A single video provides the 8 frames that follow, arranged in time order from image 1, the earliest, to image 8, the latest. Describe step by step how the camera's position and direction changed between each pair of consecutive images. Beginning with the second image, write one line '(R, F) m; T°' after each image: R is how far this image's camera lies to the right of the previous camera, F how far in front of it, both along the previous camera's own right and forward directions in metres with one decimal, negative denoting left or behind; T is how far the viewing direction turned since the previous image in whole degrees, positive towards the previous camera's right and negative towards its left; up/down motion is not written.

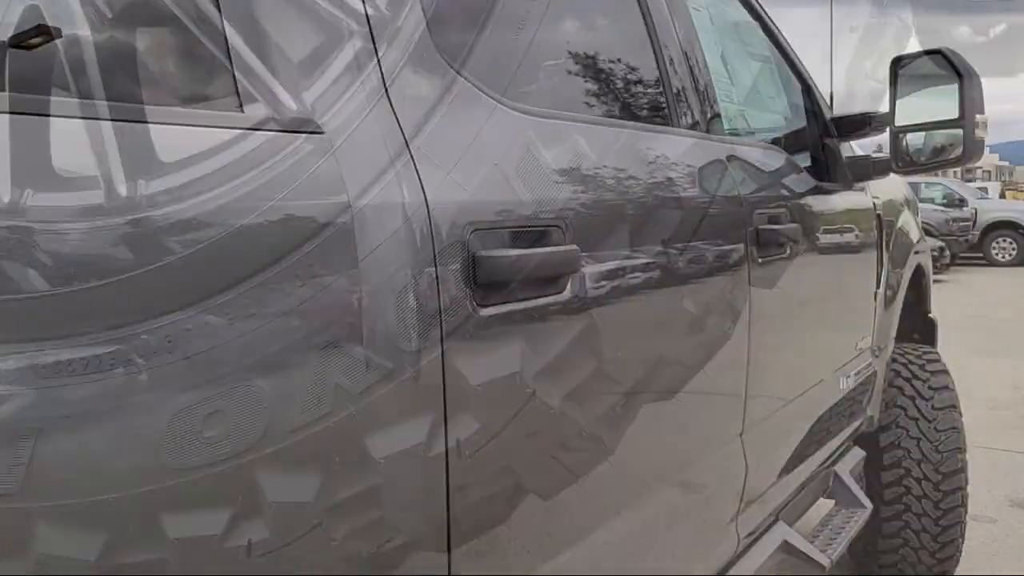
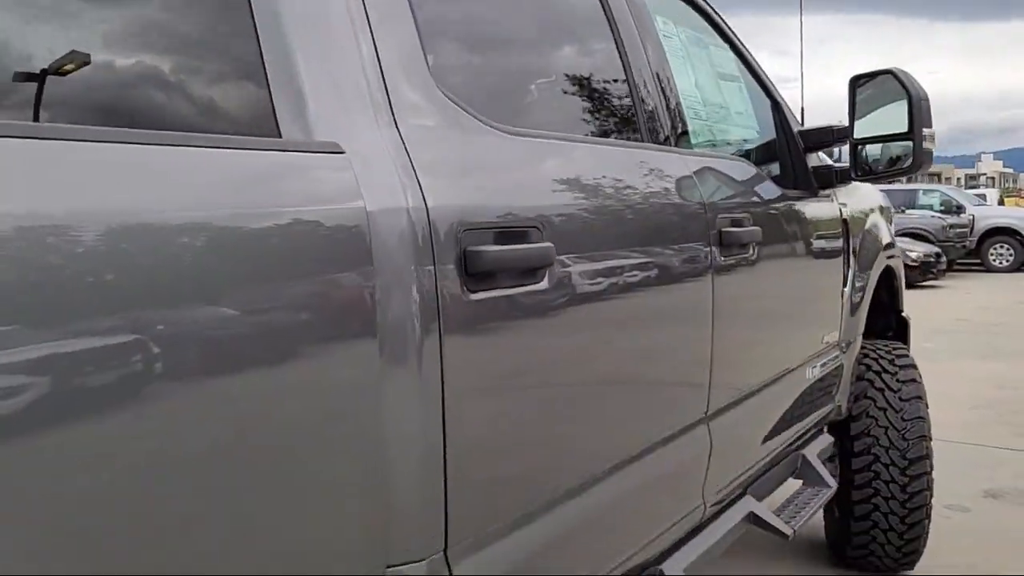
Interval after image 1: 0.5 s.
(0.0, -0.2) m; 0°
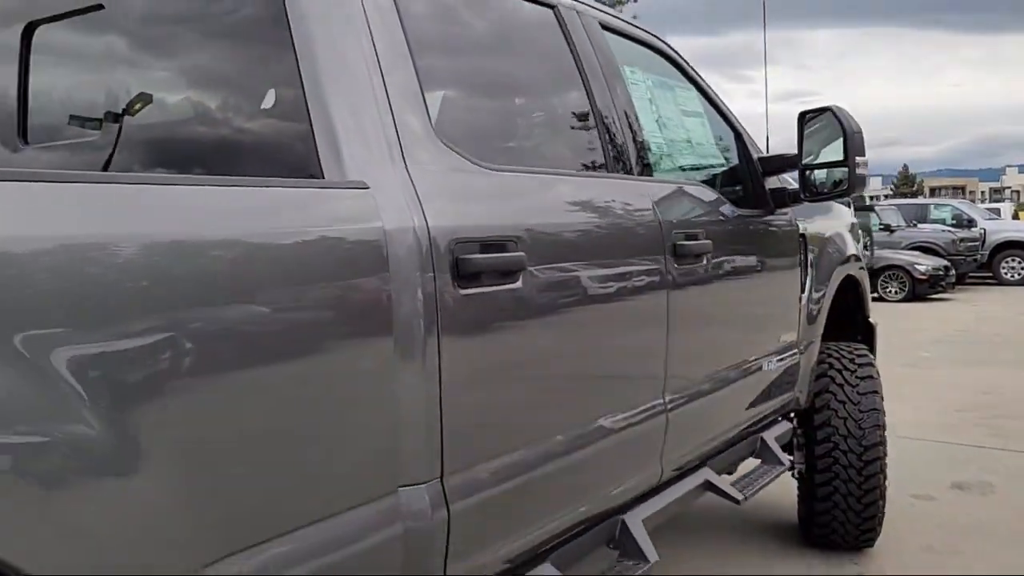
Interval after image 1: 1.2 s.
(+0.1, -0.4) m; -1°
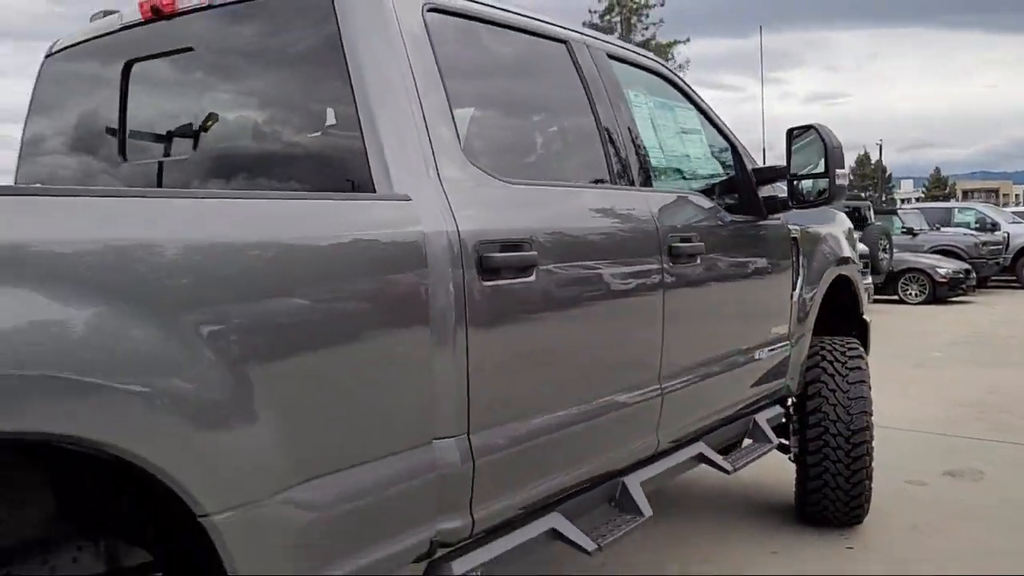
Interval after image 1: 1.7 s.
(0.0, -0.3) m; -2°
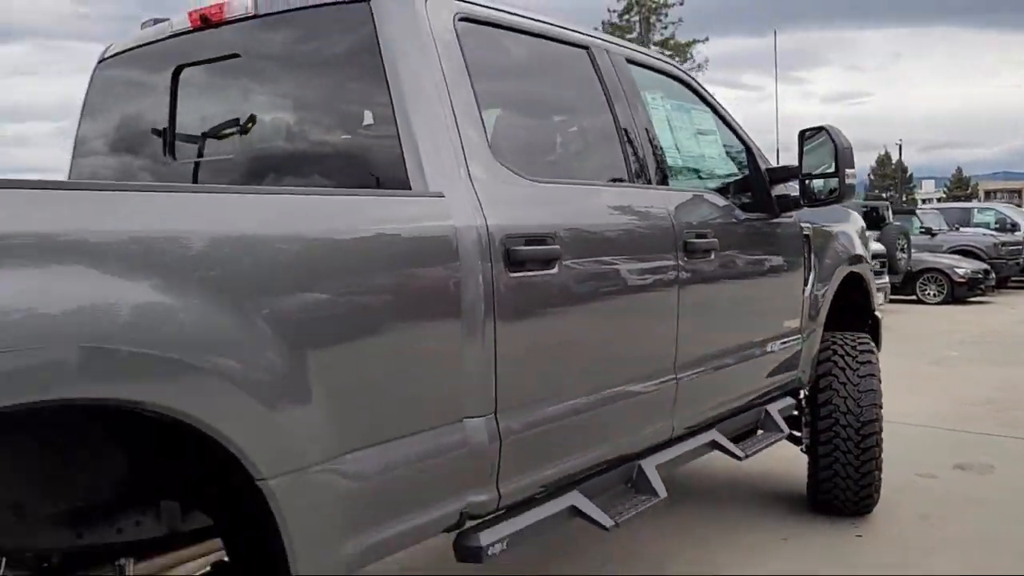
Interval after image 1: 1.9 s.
(0.0, -0.1) m; -1°
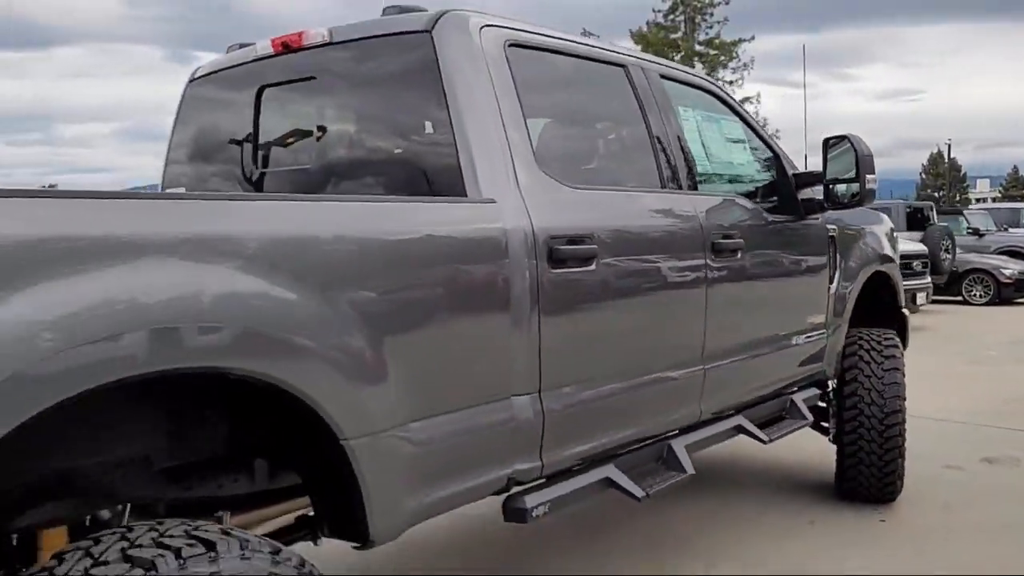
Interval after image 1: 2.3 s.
(0.0, -0.3) m; -3°
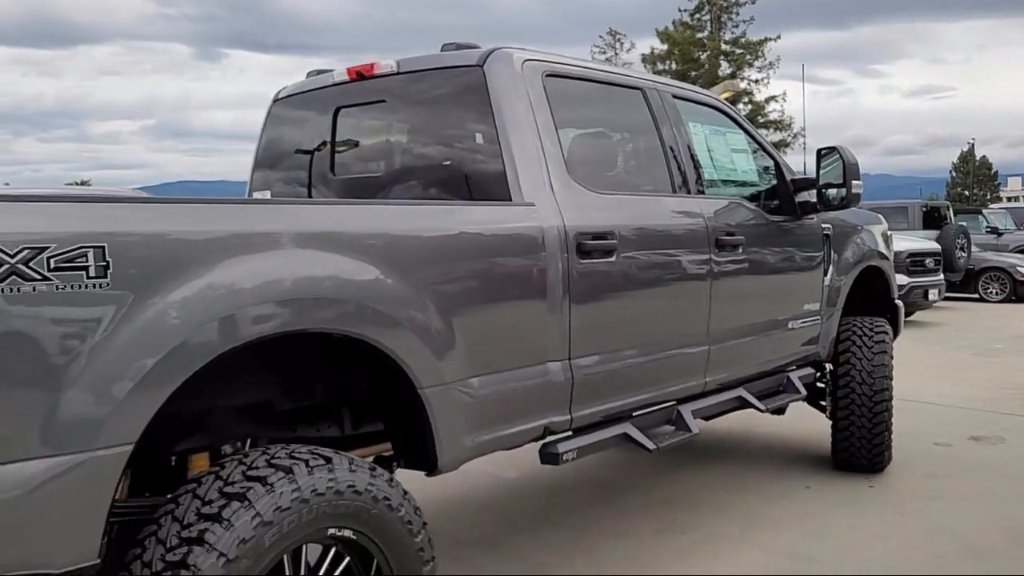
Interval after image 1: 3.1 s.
(0.0, -0.5) m; -2°
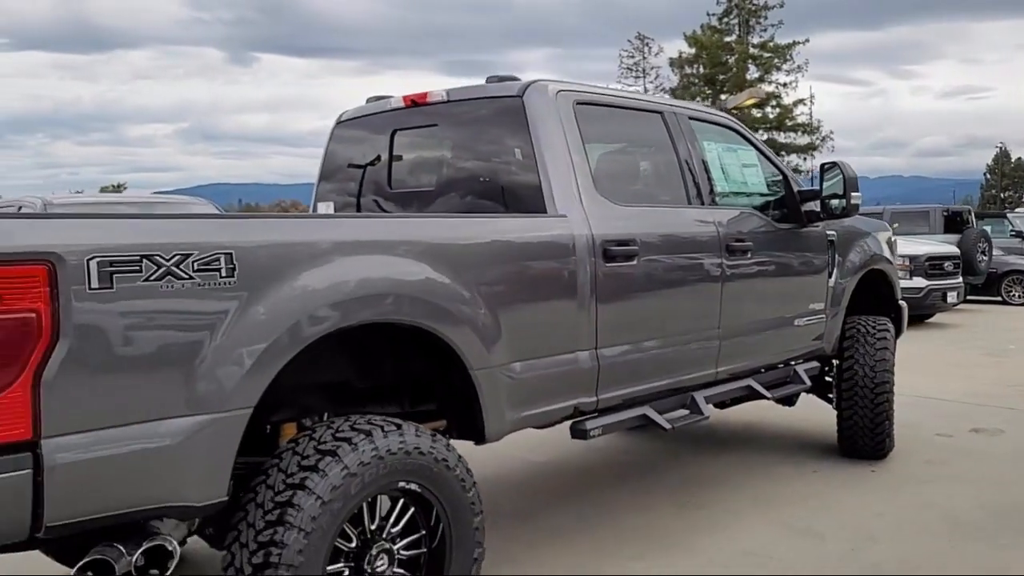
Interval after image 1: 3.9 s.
(0.0, -0.5) m; -2°
